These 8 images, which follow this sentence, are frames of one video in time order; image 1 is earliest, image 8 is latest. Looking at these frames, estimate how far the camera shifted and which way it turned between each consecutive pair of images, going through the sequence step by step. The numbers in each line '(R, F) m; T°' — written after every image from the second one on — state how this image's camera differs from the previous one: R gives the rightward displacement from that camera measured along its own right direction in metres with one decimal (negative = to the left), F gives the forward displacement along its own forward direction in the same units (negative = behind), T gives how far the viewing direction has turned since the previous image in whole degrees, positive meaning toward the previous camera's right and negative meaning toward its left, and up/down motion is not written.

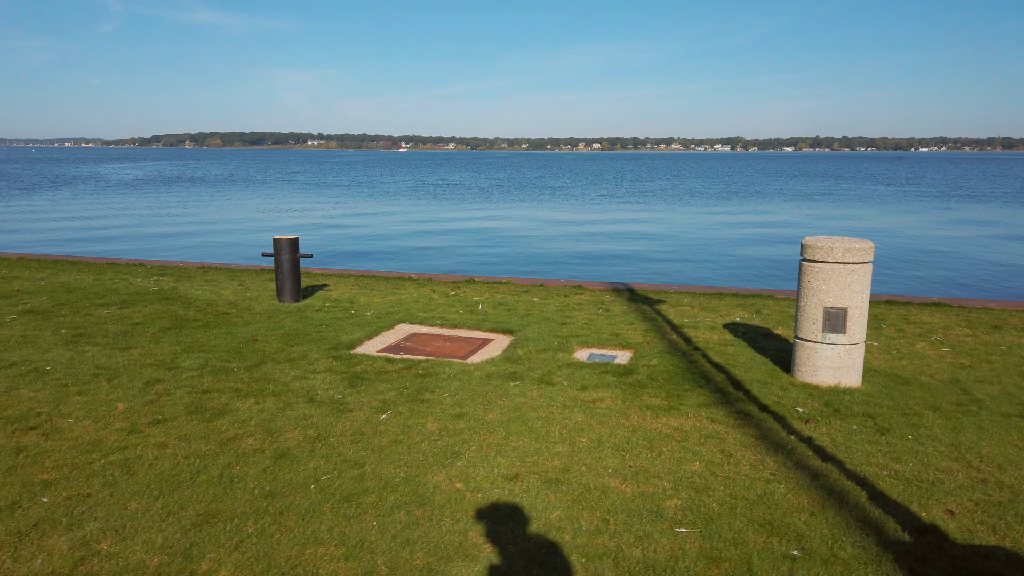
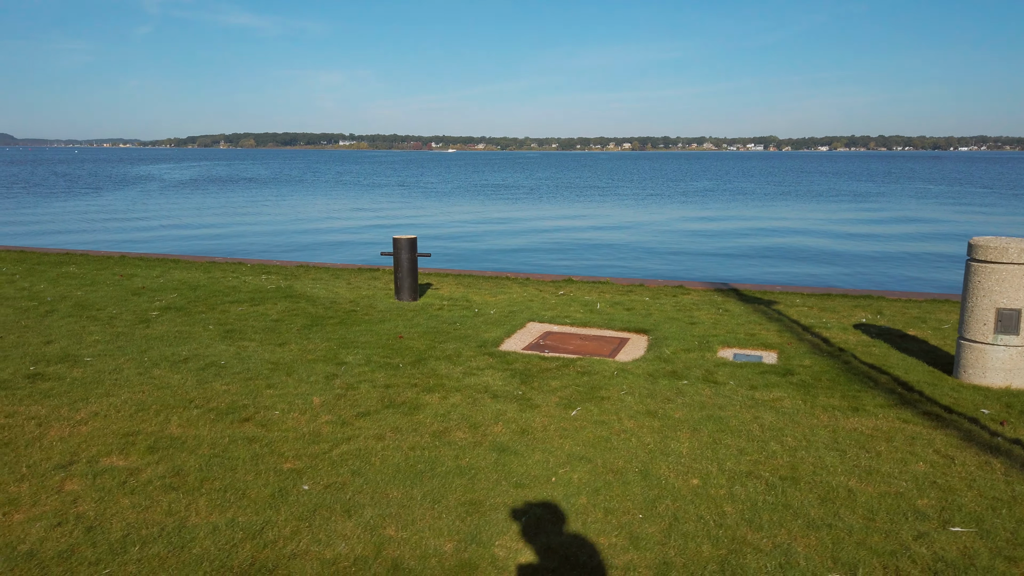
(-1.1, -0.1) m; -3°
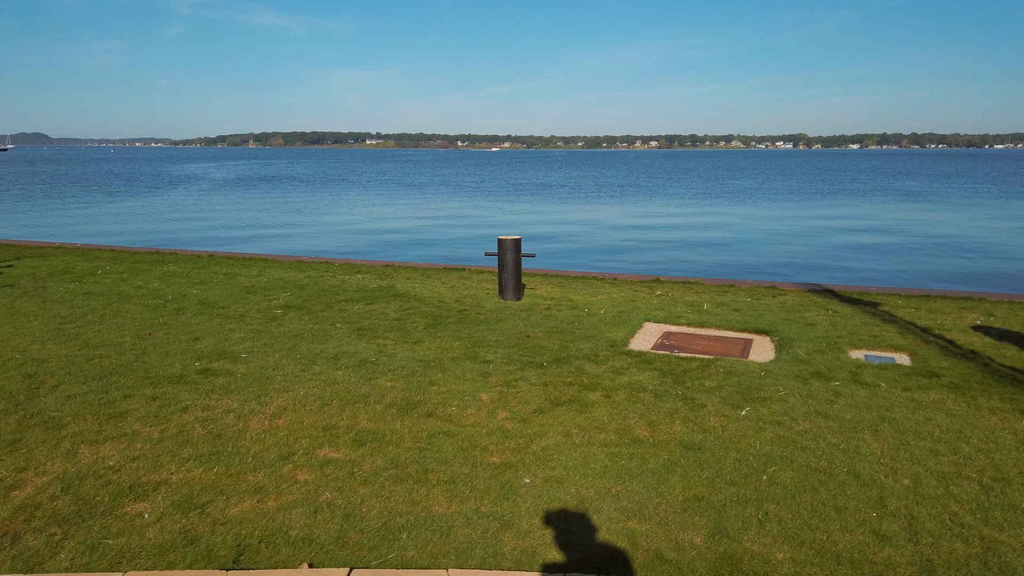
(-1.0, -0.2) m; -2°
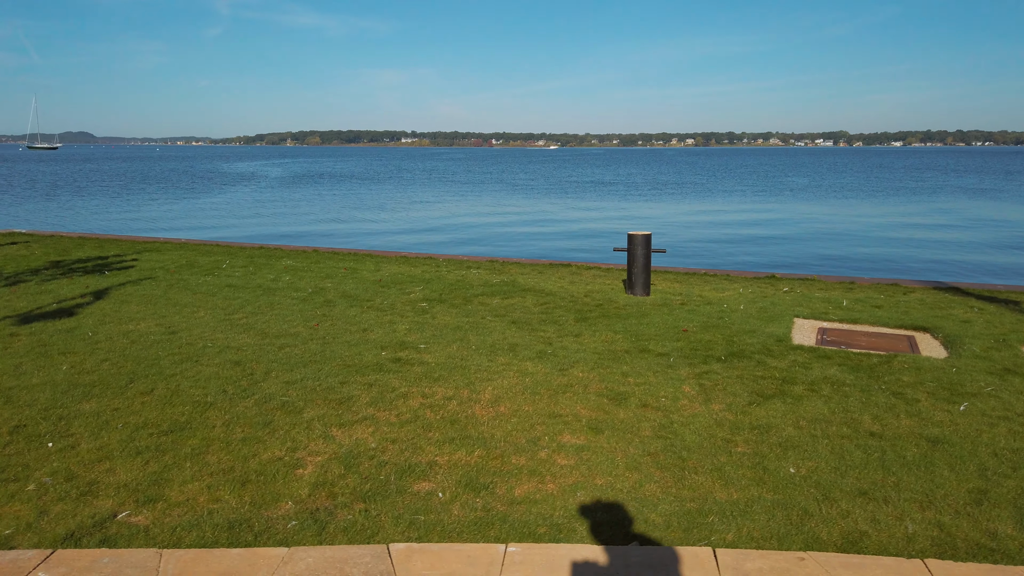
(-1.2, -0.1) m; -3°
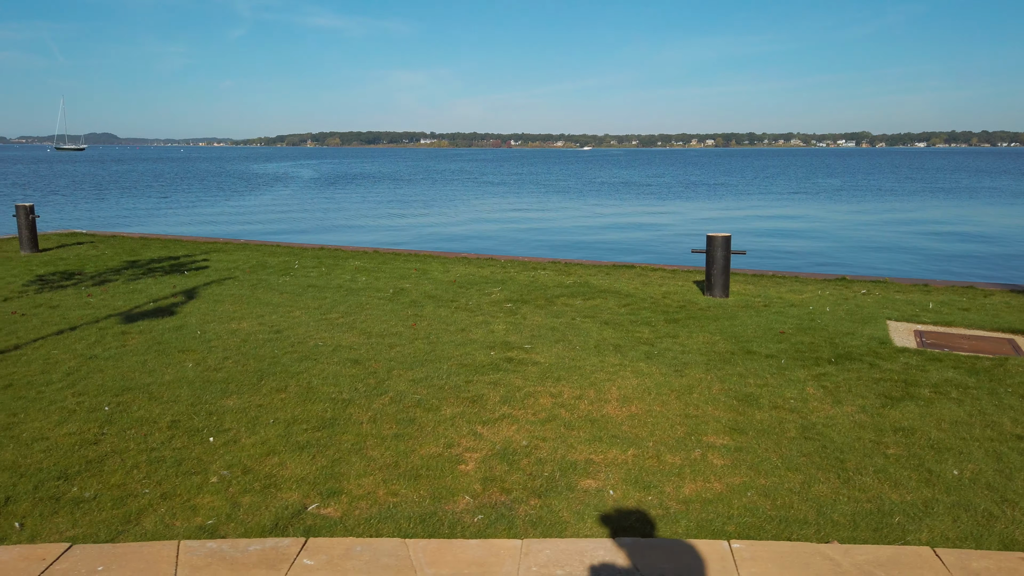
(-0.8, -0.1) m; -2°
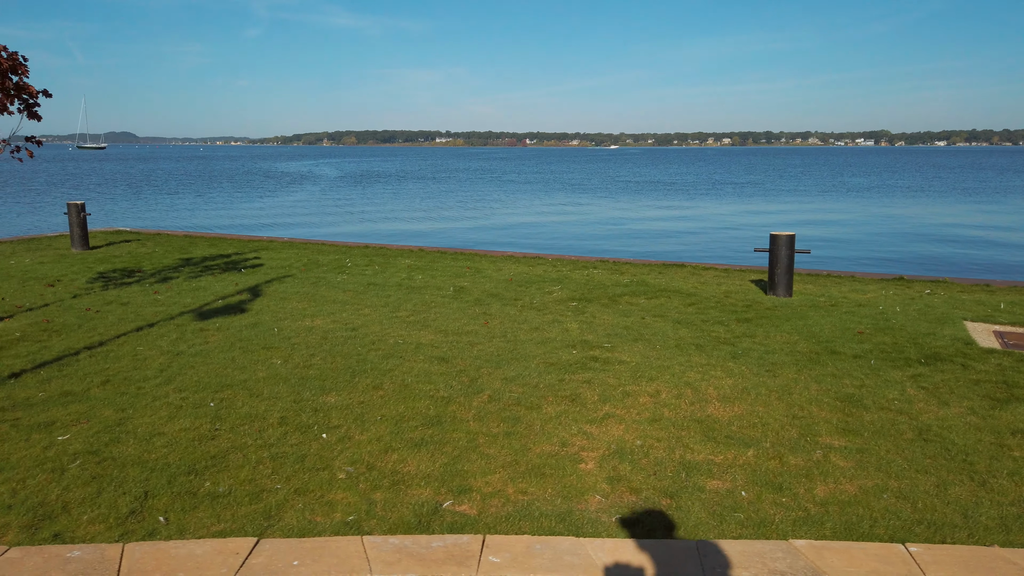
(-0.6, 0.0) m; -1°
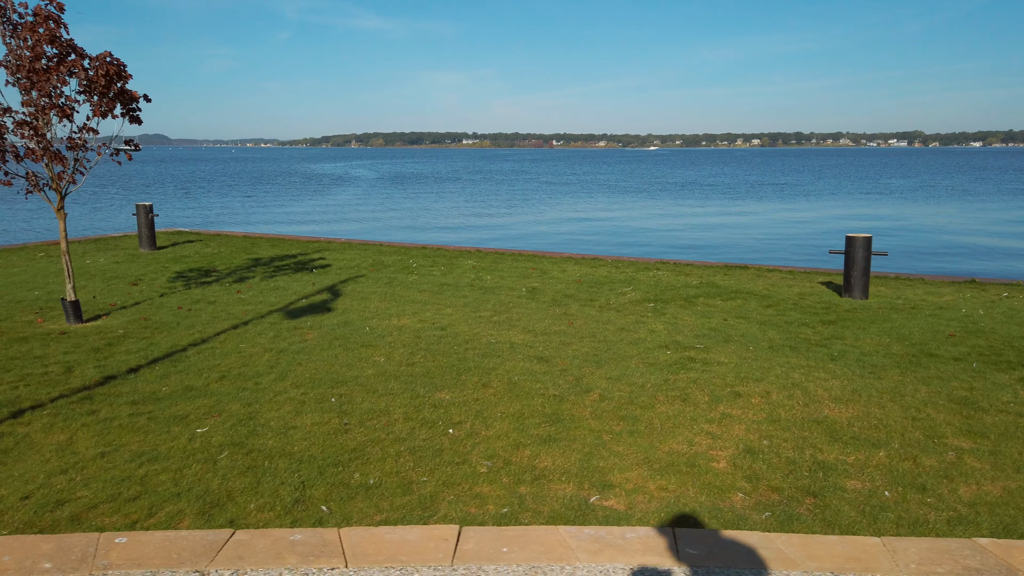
(-0.6, -0.1) m; -2°
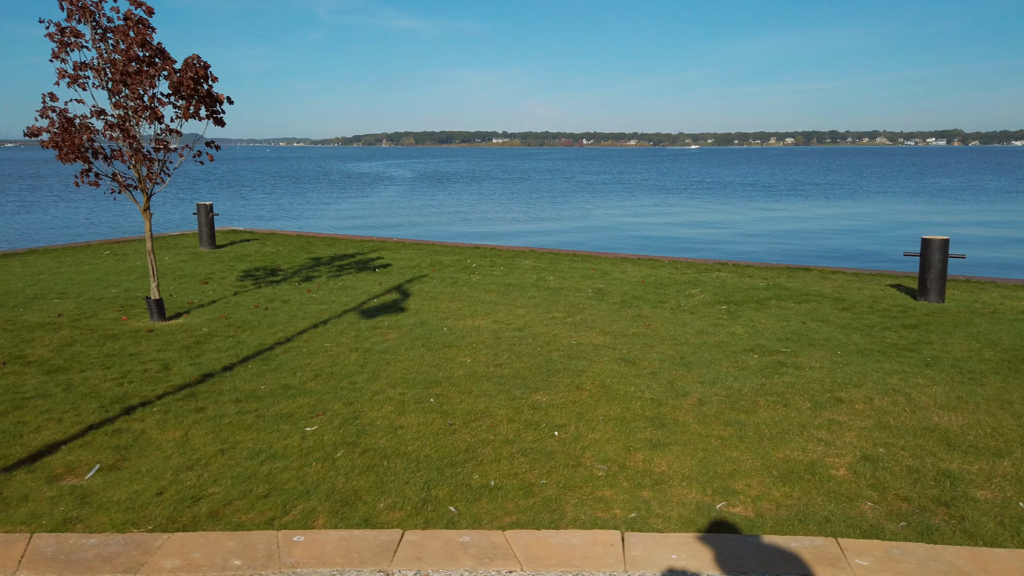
(-0.5, 0.0) m; -2°
